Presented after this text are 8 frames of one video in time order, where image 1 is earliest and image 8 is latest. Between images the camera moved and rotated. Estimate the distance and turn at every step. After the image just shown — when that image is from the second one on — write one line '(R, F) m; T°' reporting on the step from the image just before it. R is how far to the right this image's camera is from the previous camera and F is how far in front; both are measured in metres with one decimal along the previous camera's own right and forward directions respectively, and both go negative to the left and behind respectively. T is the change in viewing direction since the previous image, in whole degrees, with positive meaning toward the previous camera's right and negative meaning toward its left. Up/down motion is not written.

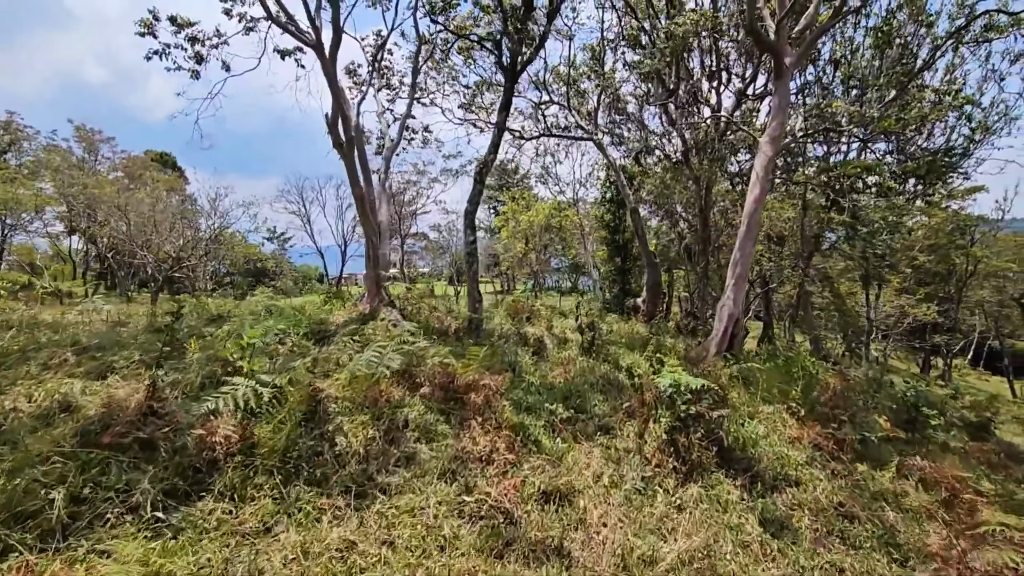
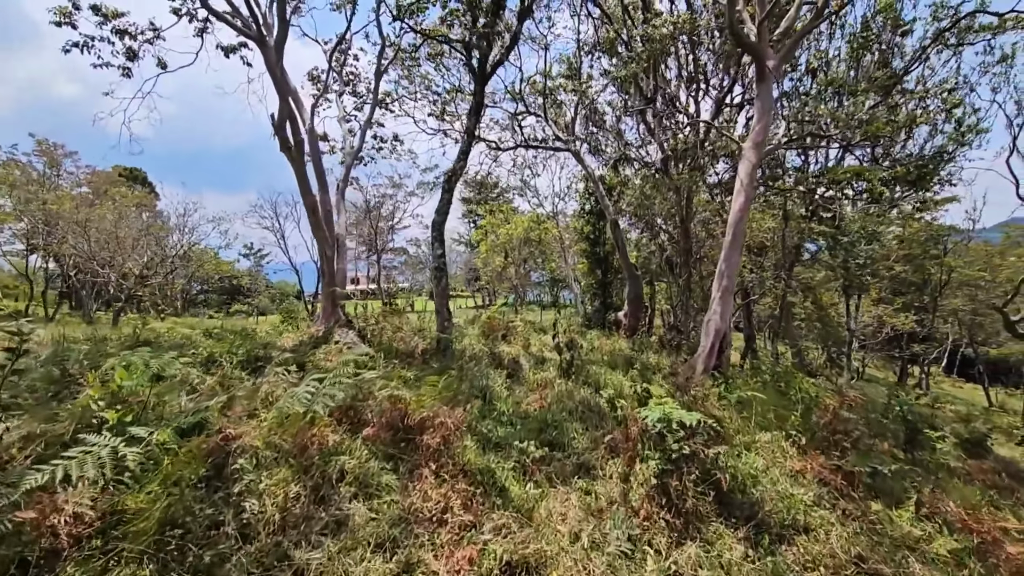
(+0.2, +0.6) m; +2°
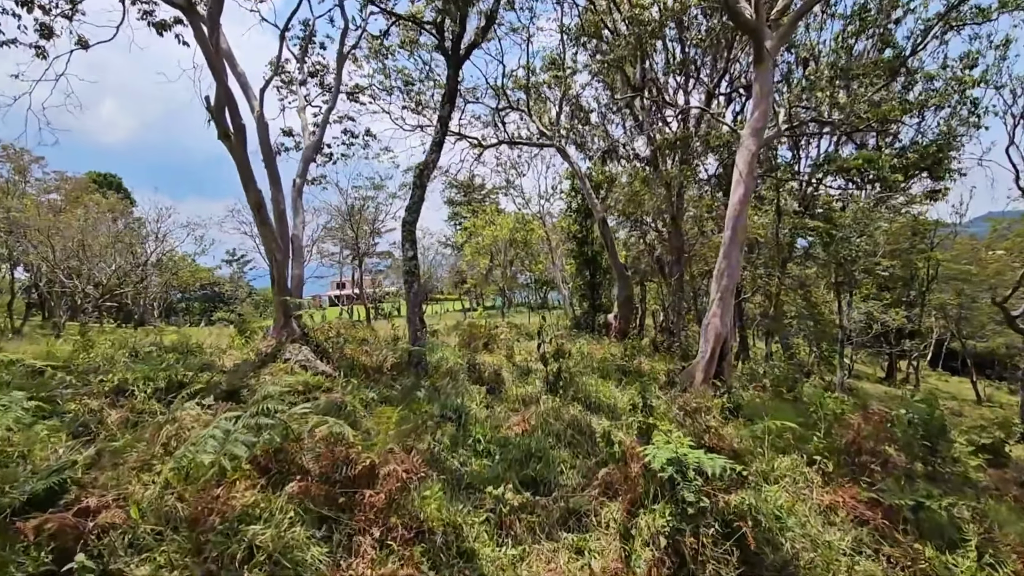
(+0.1, +0.8) m; +1°
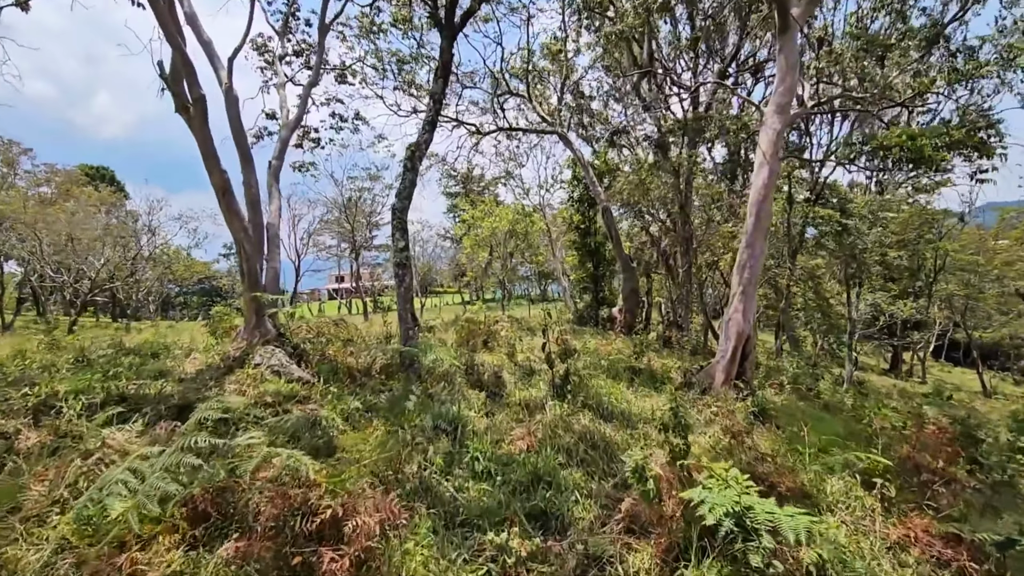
(0.0, +0.7) m; 0°
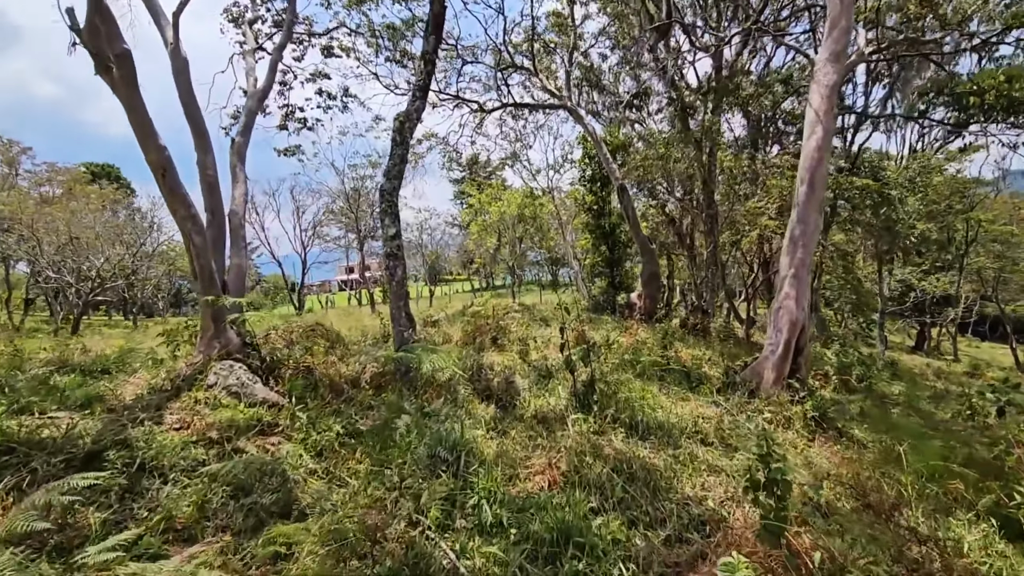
(0.0, +1.0) m; -1°
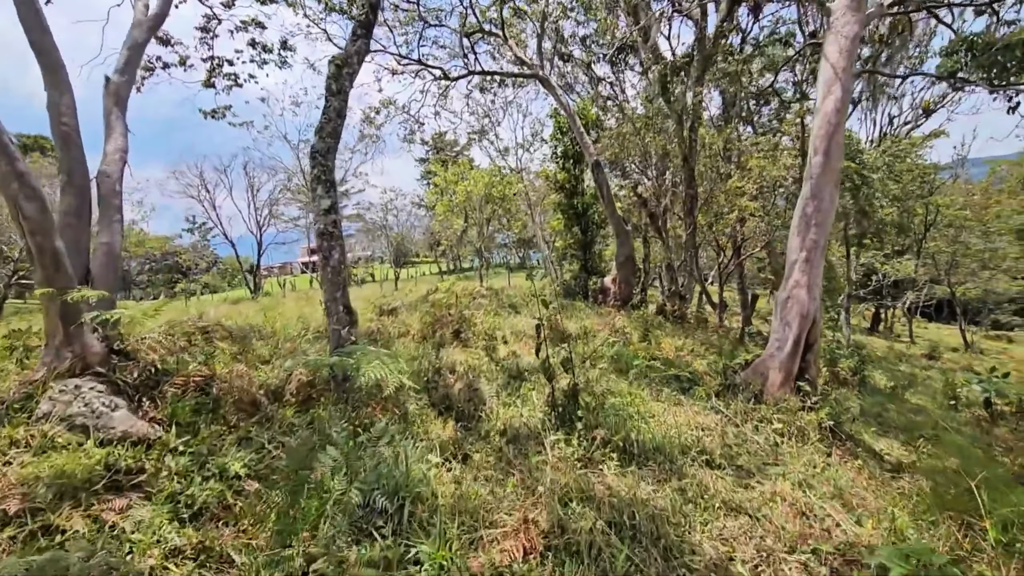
(0.0, +1.0) m; +4°
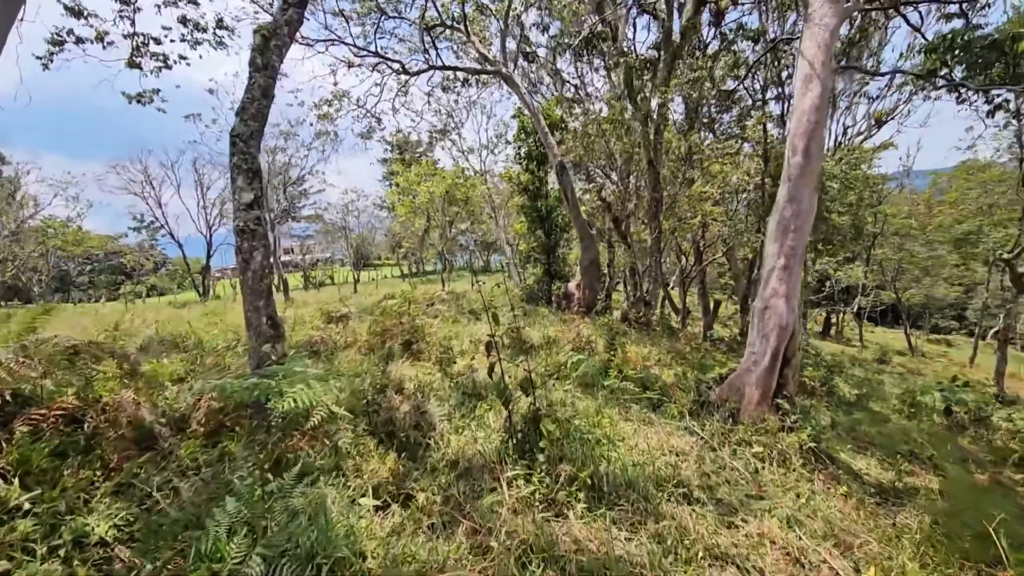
(+0.1, +0.5) m; +4°
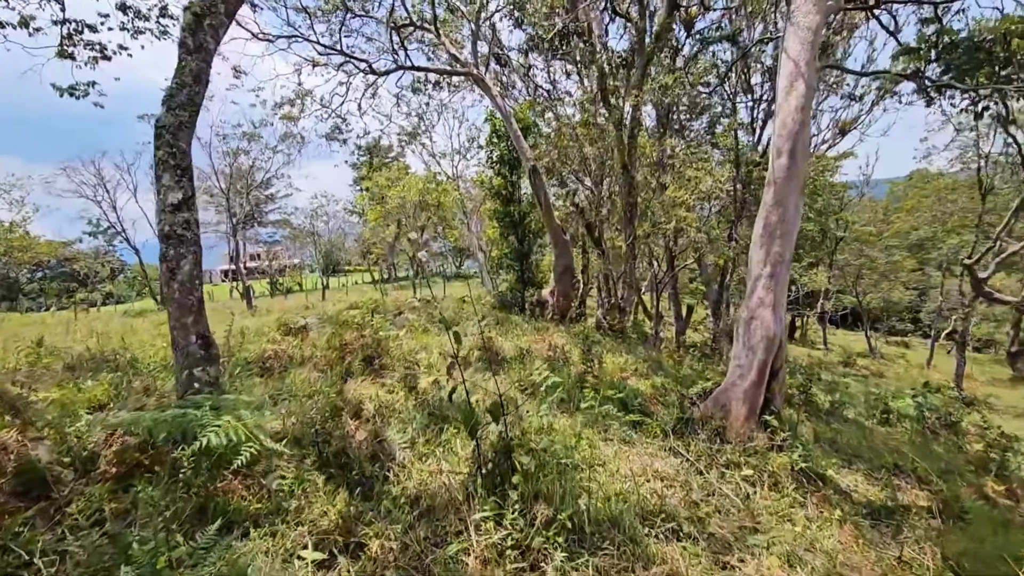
(0.0, +0.4) m; +3°
